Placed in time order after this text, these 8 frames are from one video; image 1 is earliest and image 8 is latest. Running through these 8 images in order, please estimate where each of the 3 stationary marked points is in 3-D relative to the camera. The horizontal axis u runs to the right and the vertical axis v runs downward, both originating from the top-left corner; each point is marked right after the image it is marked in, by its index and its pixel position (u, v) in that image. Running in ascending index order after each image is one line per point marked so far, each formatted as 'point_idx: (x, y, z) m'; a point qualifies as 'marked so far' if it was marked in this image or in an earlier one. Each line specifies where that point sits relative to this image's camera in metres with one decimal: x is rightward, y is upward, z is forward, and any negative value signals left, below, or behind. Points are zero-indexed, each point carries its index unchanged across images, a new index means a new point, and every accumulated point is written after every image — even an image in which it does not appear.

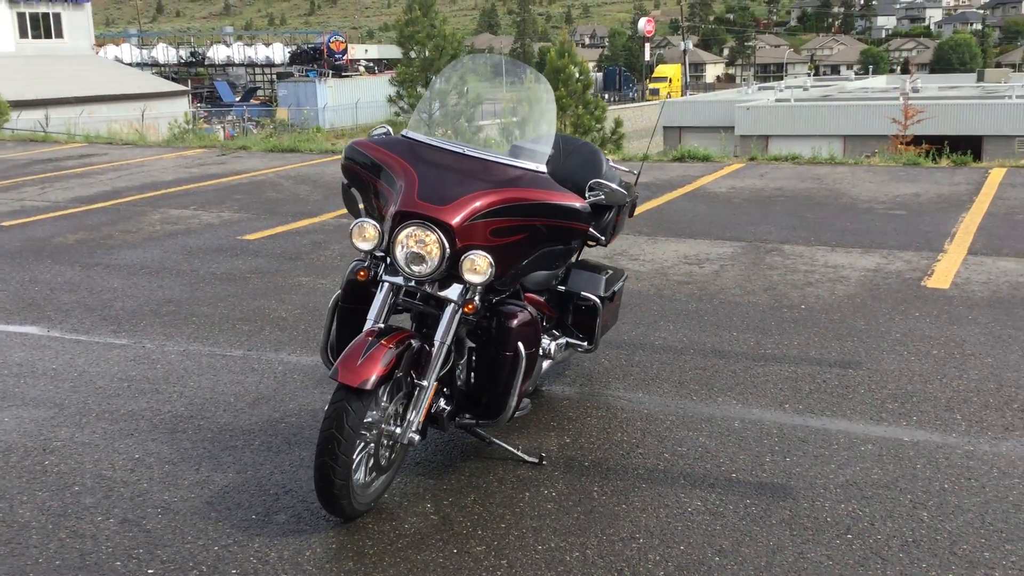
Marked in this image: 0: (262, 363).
0: (-1.2, -0.4, +5.3) m
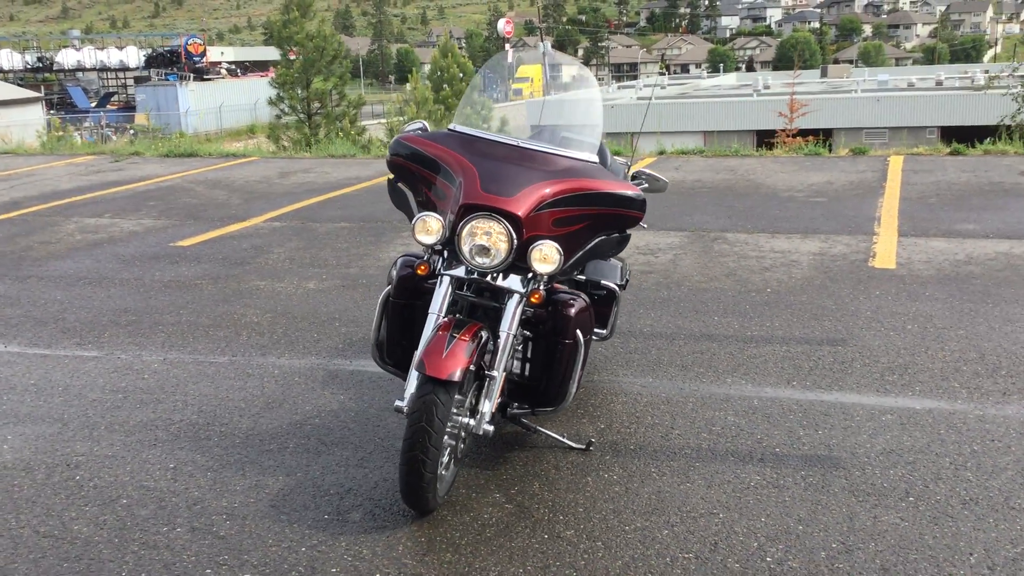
0: (-1.2, -0.4, +5.2) m
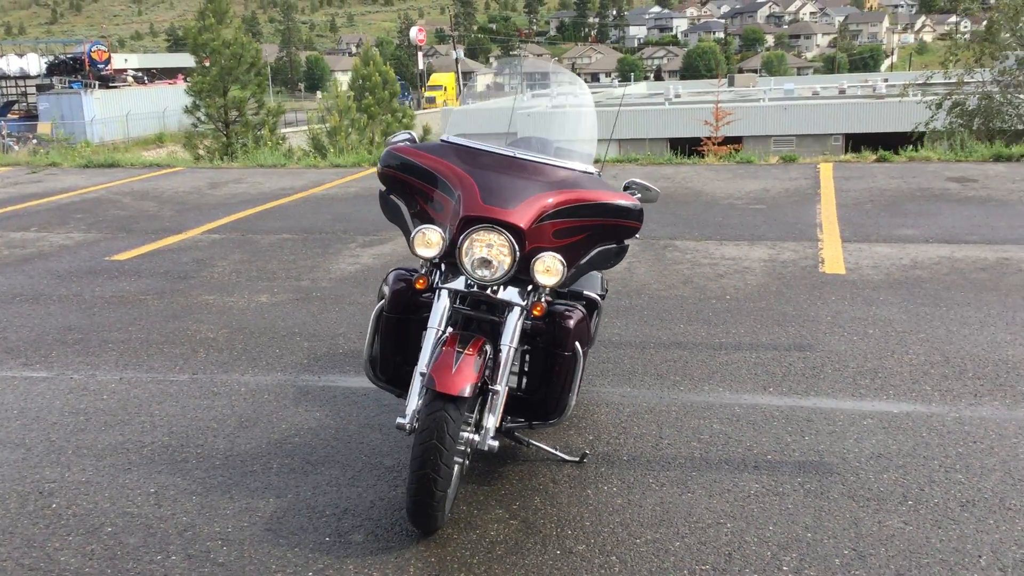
0: (-1.4, -0.5, +5.0) m
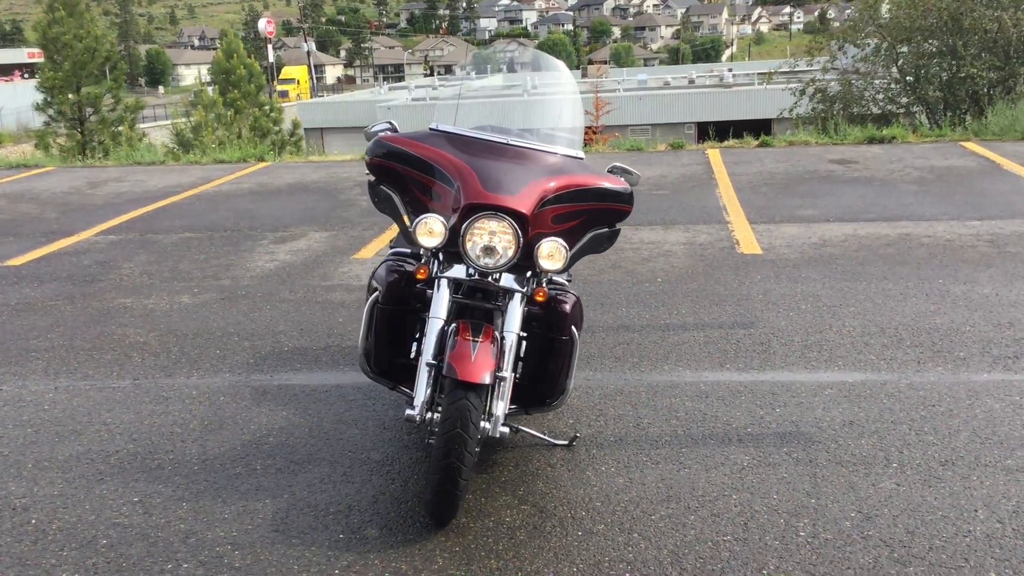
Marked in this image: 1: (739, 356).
0: (-1.5, -0.5, +4.8) m
1: (+1.0, -0.3, +4.9) m
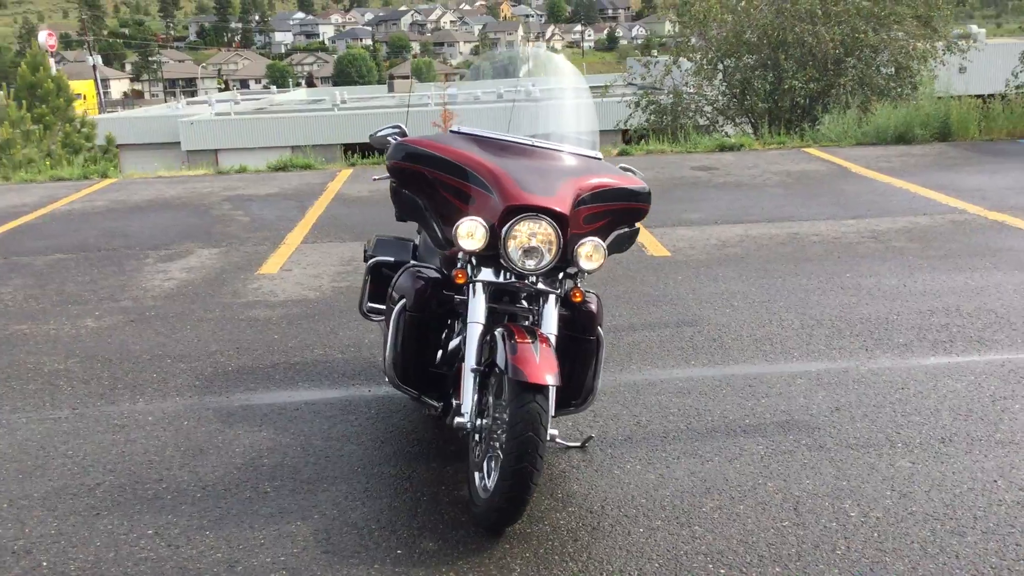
0: (-1.6, -0.5, +4.5) m
1: (+0.9, -0.3, +5.1) m
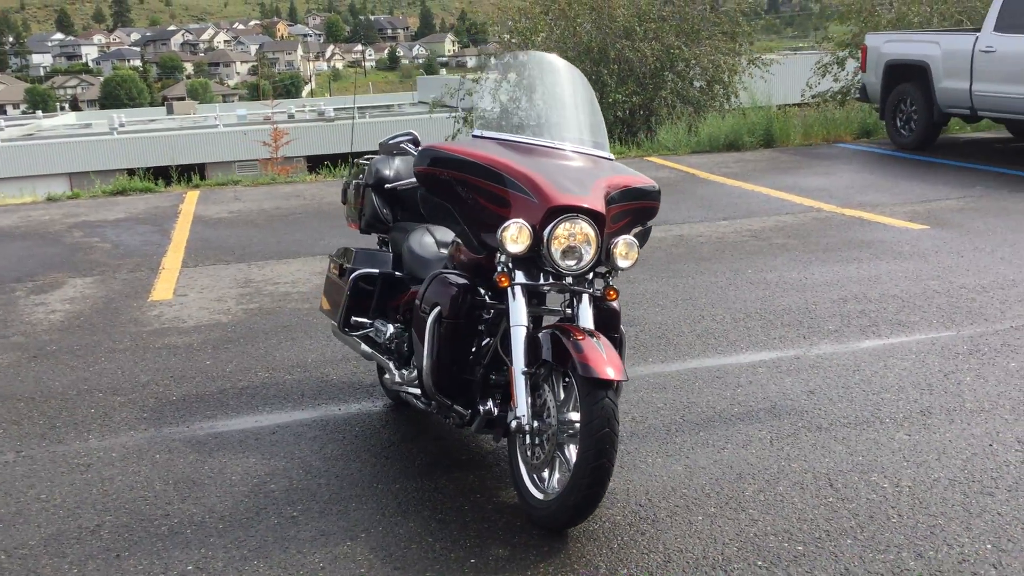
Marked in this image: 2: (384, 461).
0: (-1.7, -0.7, +4.2) m
1: (+0.7, -0.3, +5.2) m
2: (-0.5, -0.6, +3.9) m
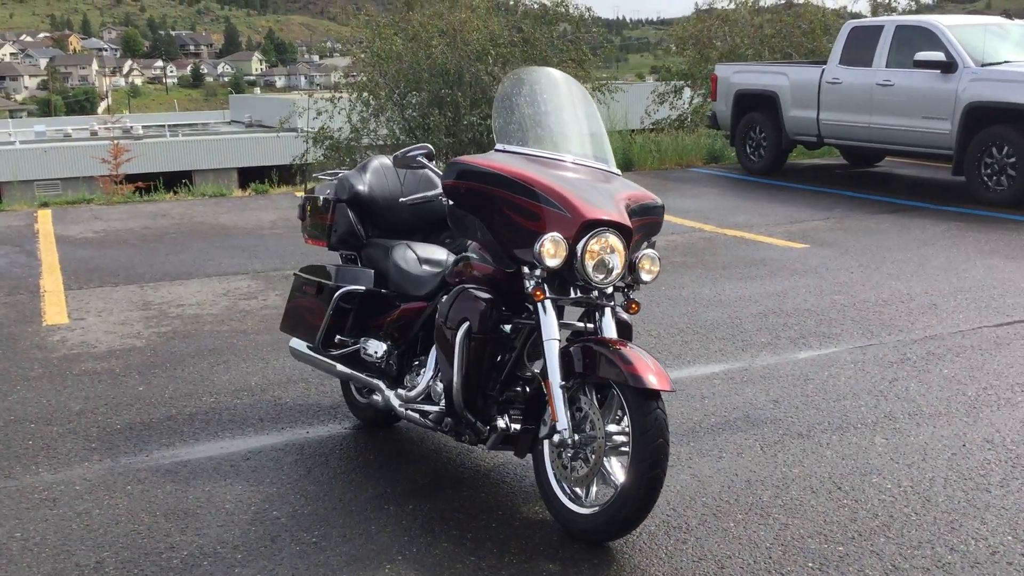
0: (-1.7, -0.7, +3.9) m
1: (+0.4, -0.4, +5.3) m
2: (-0.5, -0.7, +3.8) m
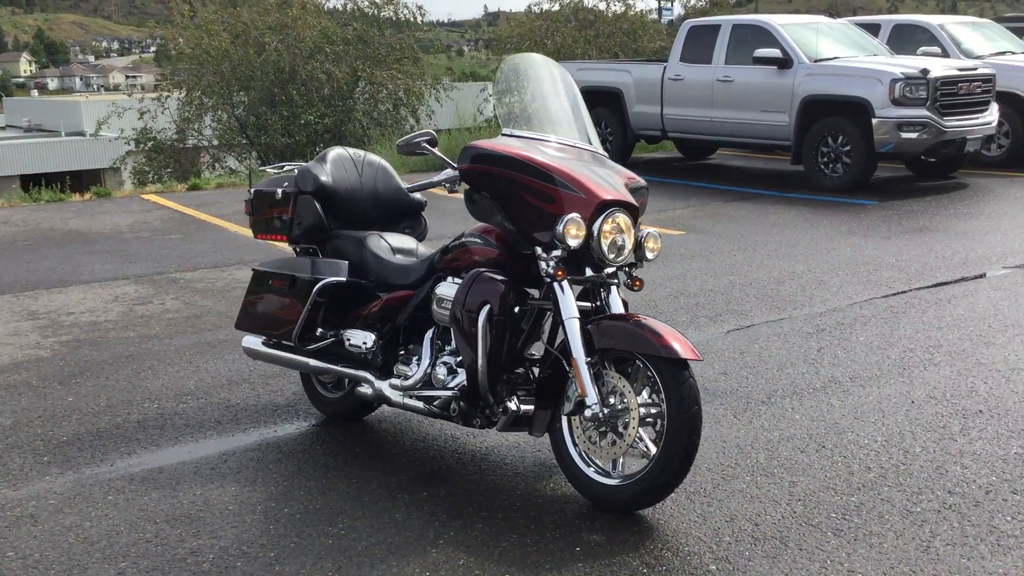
0: (-1.7, -0.7, +3.6) m
1: (+0.1, -0.3, +5.4) m
2: (-0.5, -0.7, +3.8) m
